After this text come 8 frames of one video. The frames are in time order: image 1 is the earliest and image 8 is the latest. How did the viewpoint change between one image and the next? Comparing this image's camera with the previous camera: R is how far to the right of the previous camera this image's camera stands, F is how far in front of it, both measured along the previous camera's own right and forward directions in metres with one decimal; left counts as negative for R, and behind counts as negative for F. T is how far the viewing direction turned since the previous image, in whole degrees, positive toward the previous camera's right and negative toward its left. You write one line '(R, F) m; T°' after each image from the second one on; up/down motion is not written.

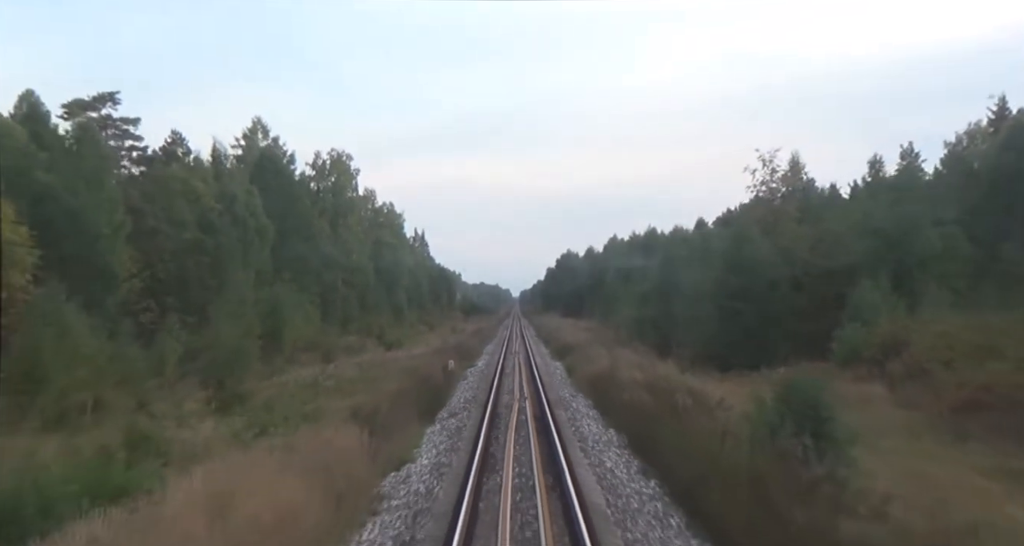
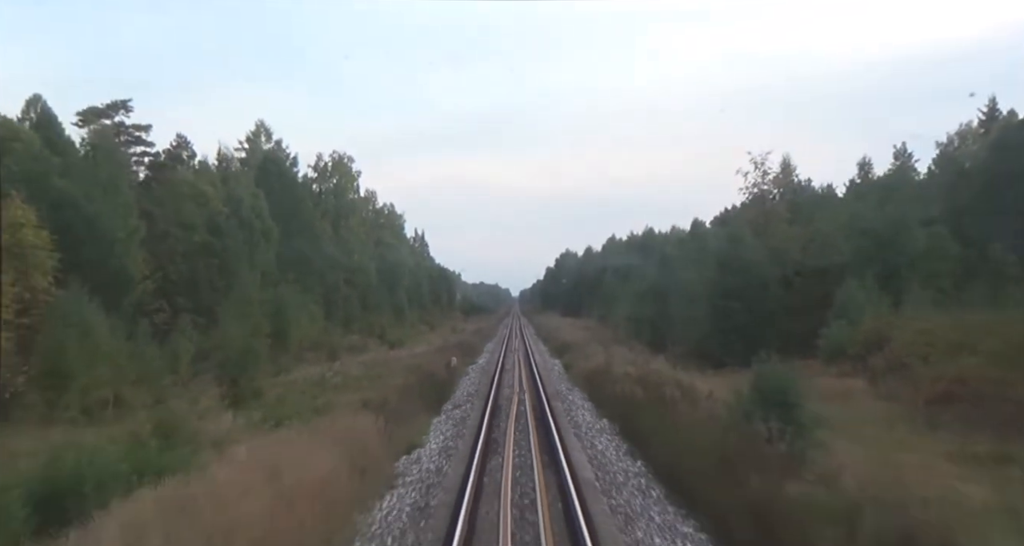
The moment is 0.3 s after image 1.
(0.0, -1.2) m; 0°
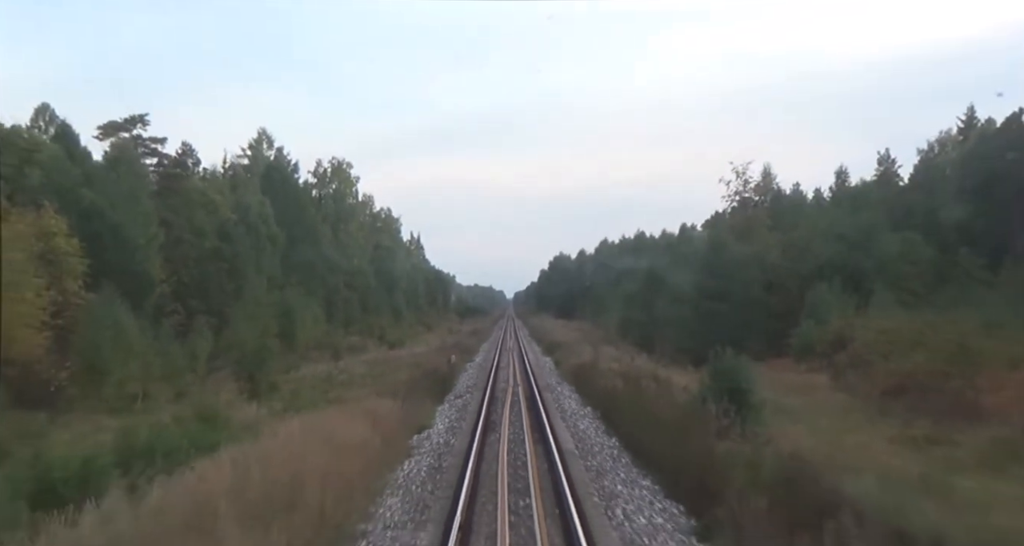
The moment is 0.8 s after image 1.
(0.0, -2.3) m; 0°
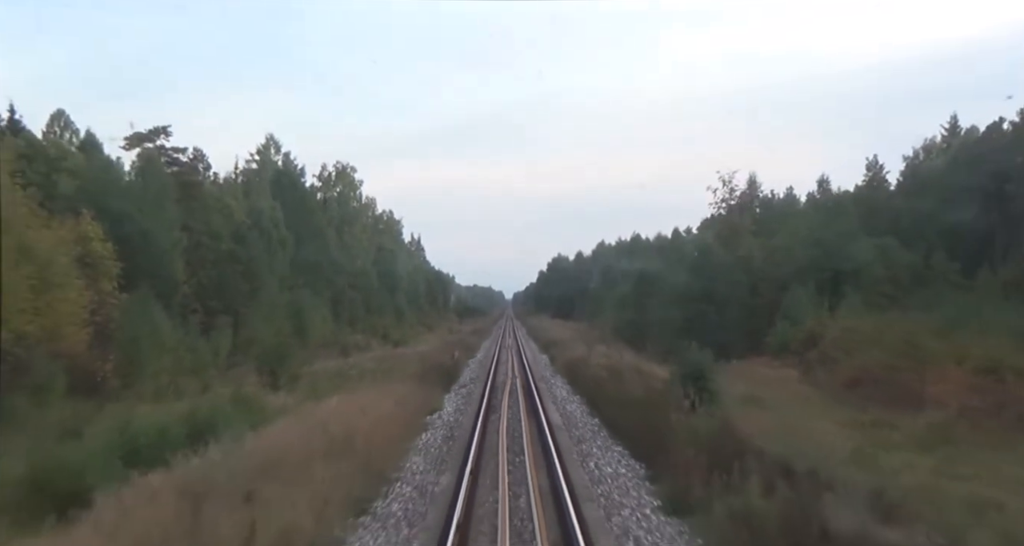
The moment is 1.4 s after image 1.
(0.0, -2.6) m; 0°
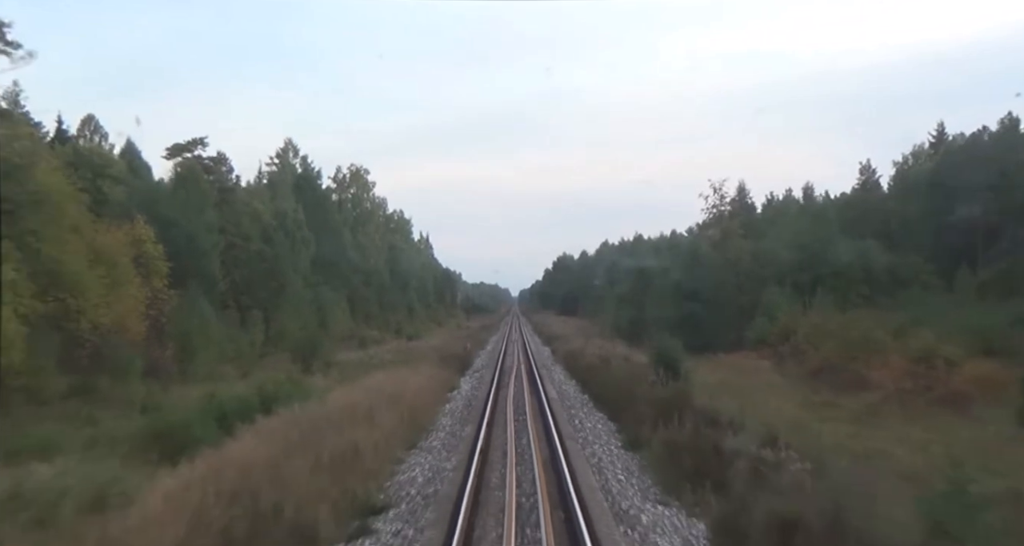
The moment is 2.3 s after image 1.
(0.0, -3.8) m; 0°
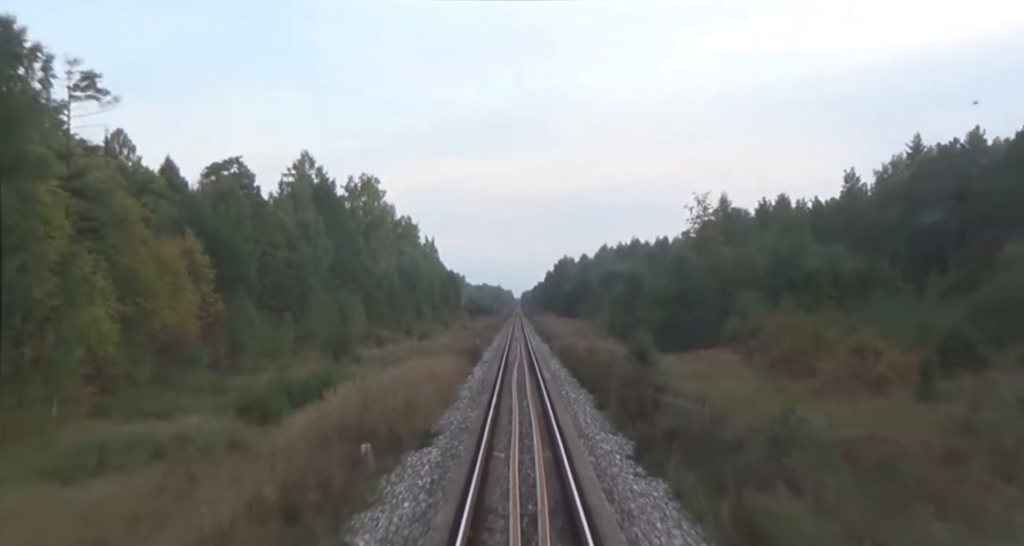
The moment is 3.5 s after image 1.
(0.0, -5.1) m; 0°
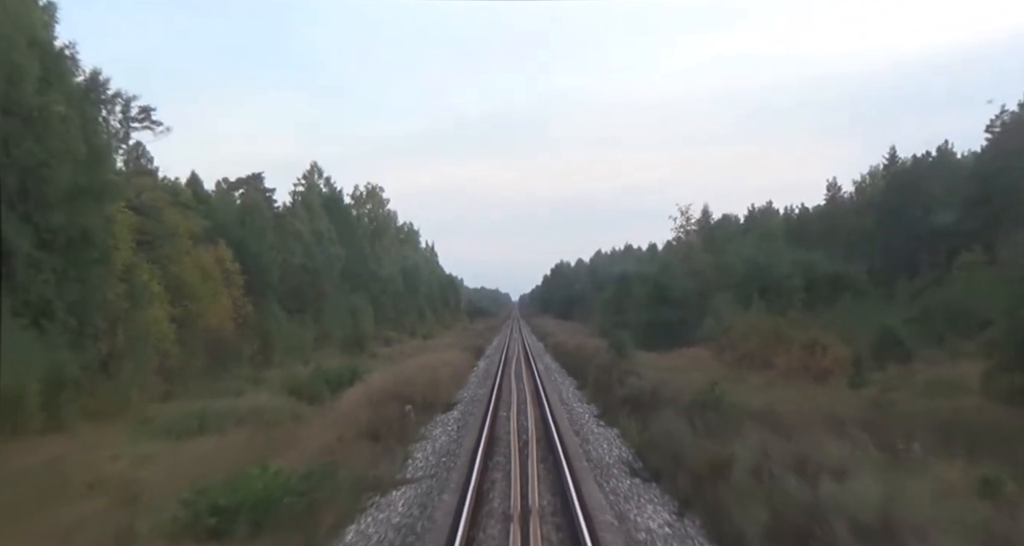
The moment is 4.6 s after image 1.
(0.0, -4.7) m; 0°
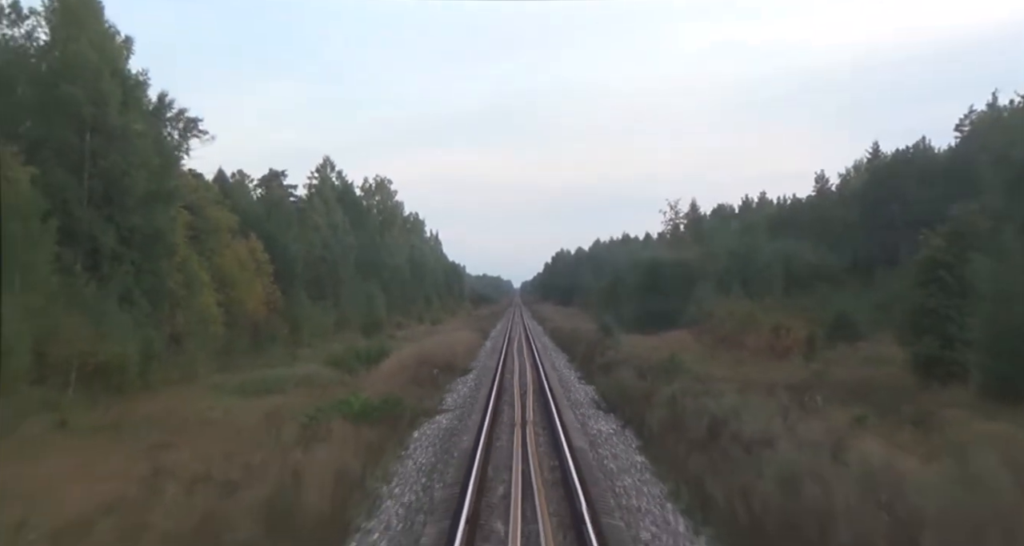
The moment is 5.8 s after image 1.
(0.0, -4.9) m; 0°
